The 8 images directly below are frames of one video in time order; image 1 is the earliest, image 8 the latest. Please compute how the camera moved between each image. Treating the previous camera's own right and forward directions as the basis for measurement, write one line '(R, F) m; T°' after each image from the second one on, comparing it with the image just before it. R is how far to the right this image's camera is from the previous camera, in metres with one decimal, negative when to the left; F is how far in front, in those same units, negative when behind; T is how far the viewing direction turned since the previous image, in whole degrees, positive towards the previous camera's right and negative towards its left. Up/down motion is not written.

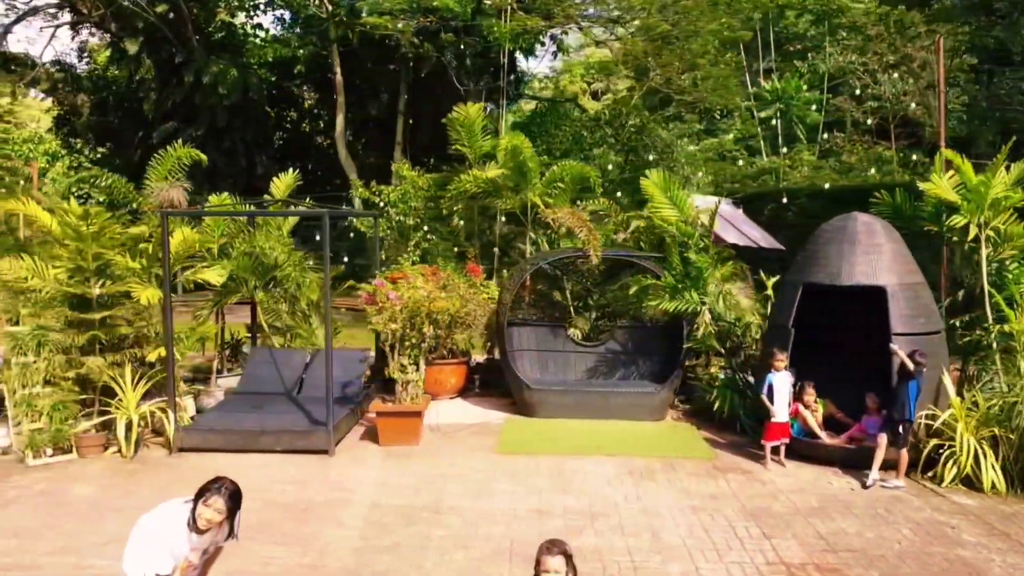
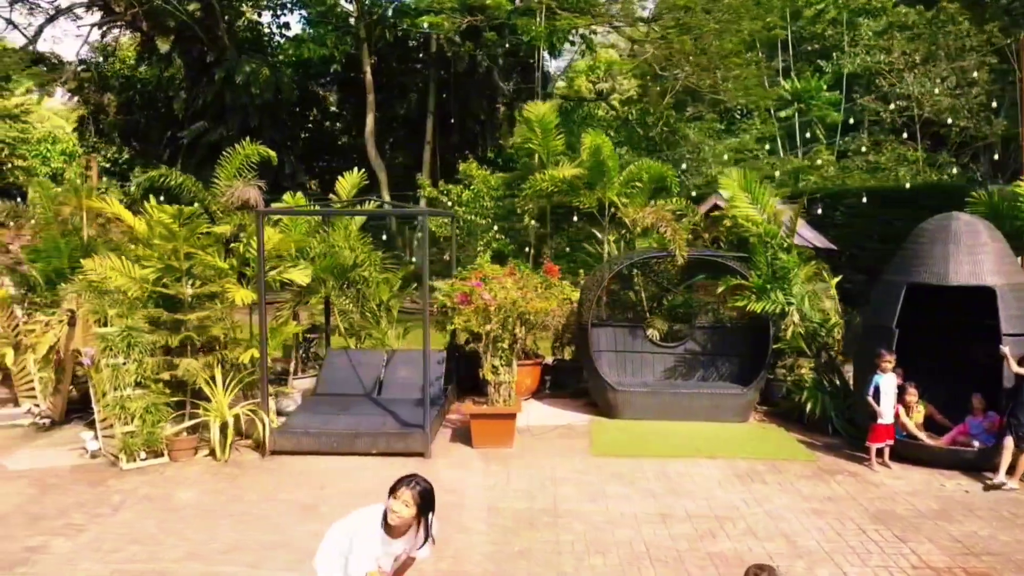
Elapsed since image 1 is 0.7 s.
(-2.1, +0.1) m; 0°
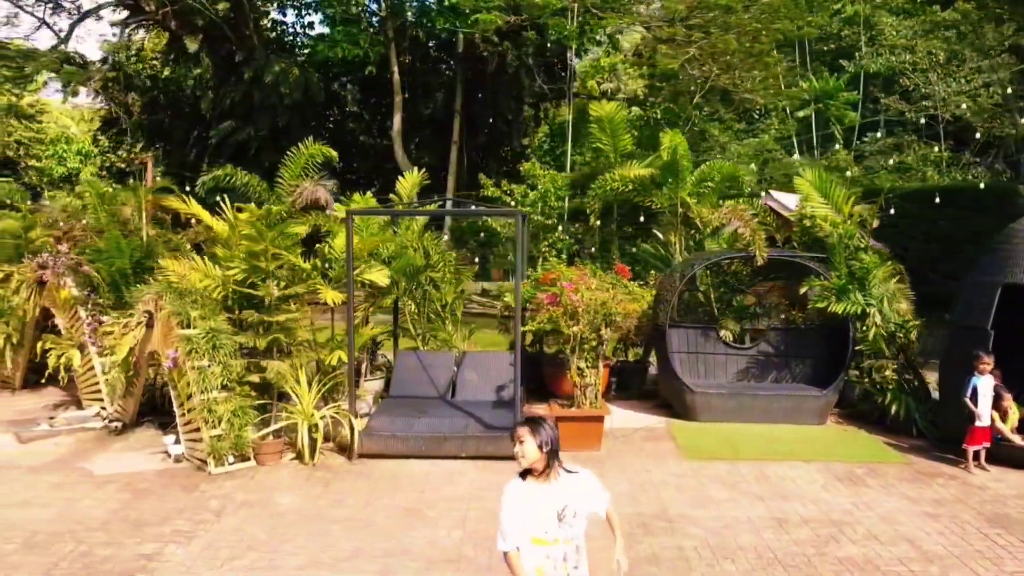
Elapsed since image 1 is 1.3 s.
(-1.9, +0.1) m; 0°
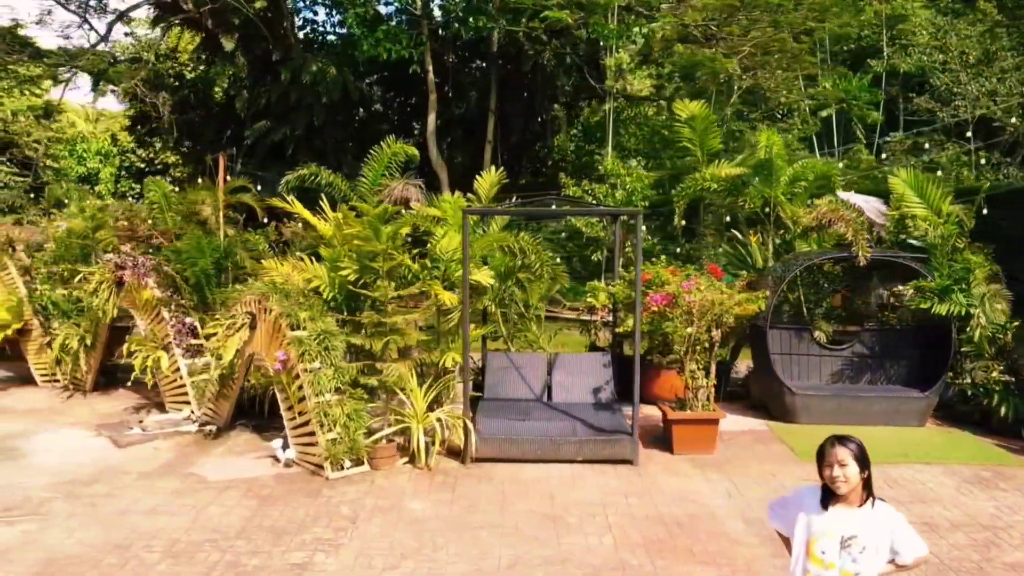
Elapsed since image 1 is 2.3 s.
(-2.4, +0.1) m; 0°
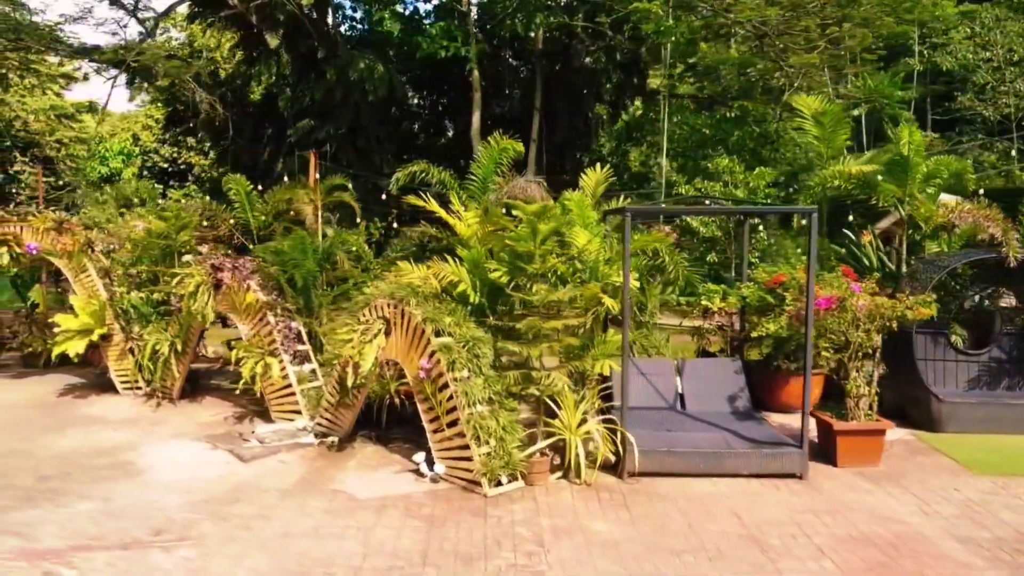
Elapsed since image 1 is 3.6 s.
(-3.1, +0.4) m; 0°
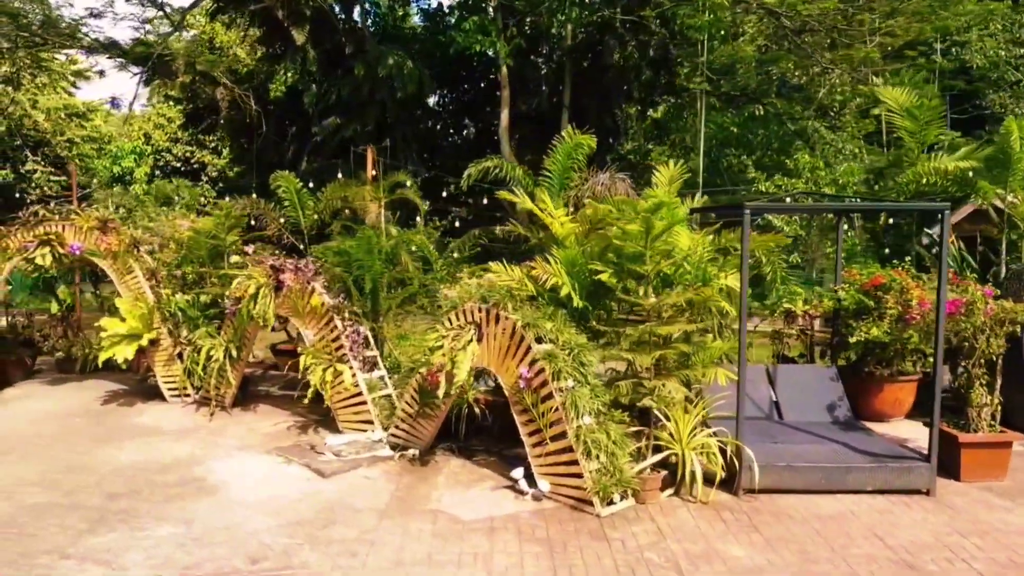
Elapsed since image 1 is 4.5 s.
(-1.9, +0.4) m; 0°
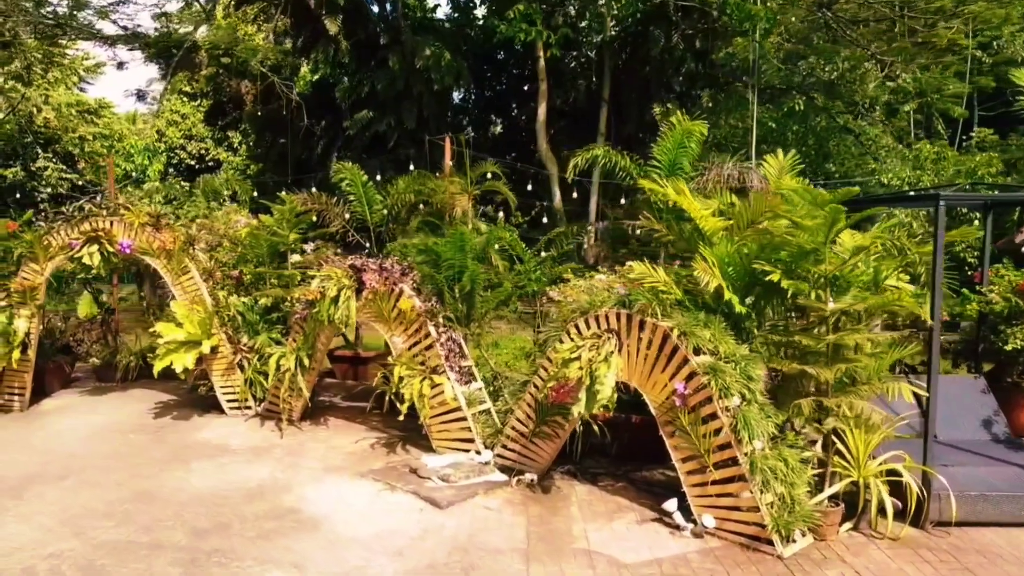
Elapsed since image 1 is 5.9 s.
(-2.4, +0.7) m; 0°
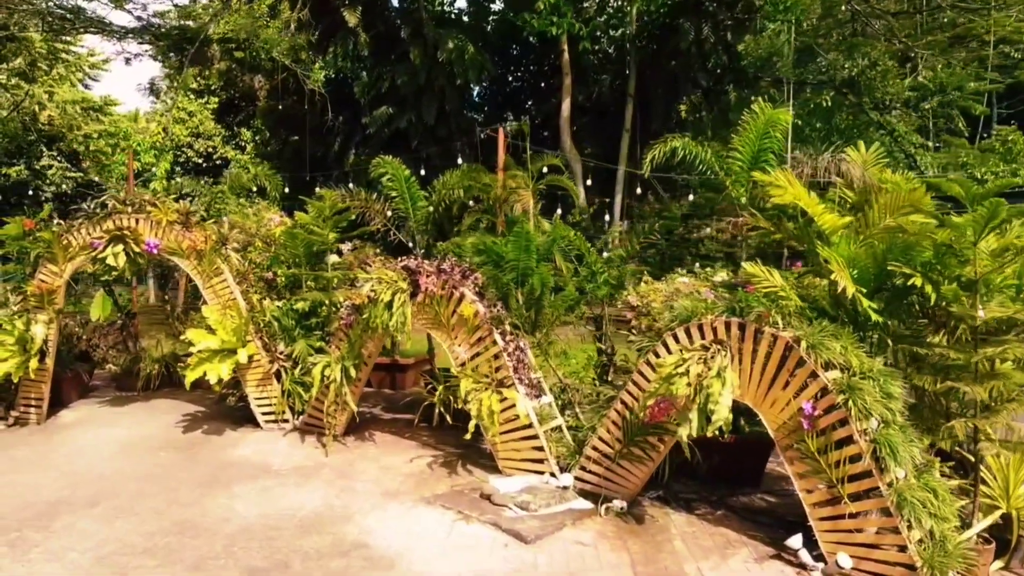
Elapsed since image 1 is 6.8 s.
(-1.4, +0.6) m; 0°
